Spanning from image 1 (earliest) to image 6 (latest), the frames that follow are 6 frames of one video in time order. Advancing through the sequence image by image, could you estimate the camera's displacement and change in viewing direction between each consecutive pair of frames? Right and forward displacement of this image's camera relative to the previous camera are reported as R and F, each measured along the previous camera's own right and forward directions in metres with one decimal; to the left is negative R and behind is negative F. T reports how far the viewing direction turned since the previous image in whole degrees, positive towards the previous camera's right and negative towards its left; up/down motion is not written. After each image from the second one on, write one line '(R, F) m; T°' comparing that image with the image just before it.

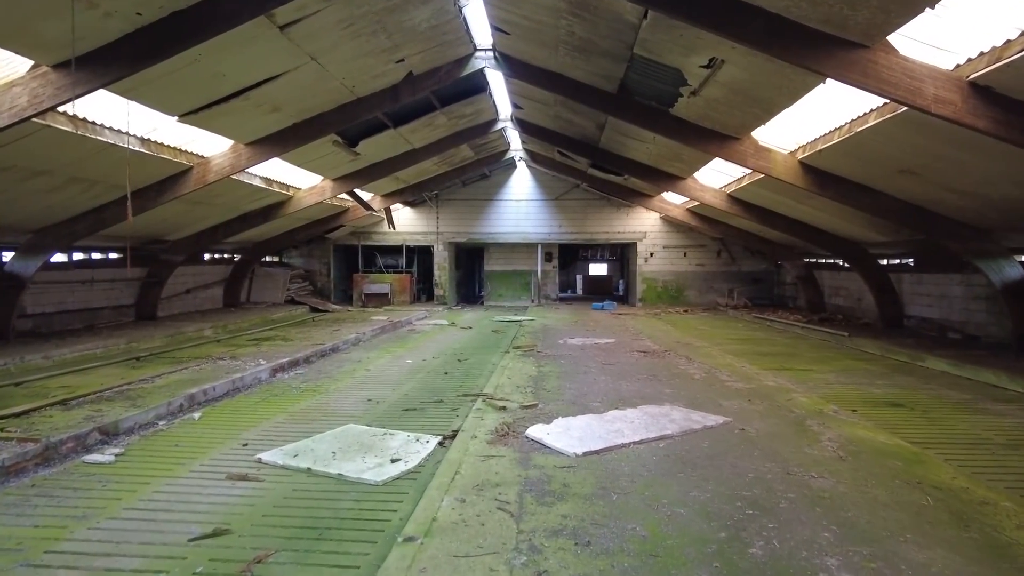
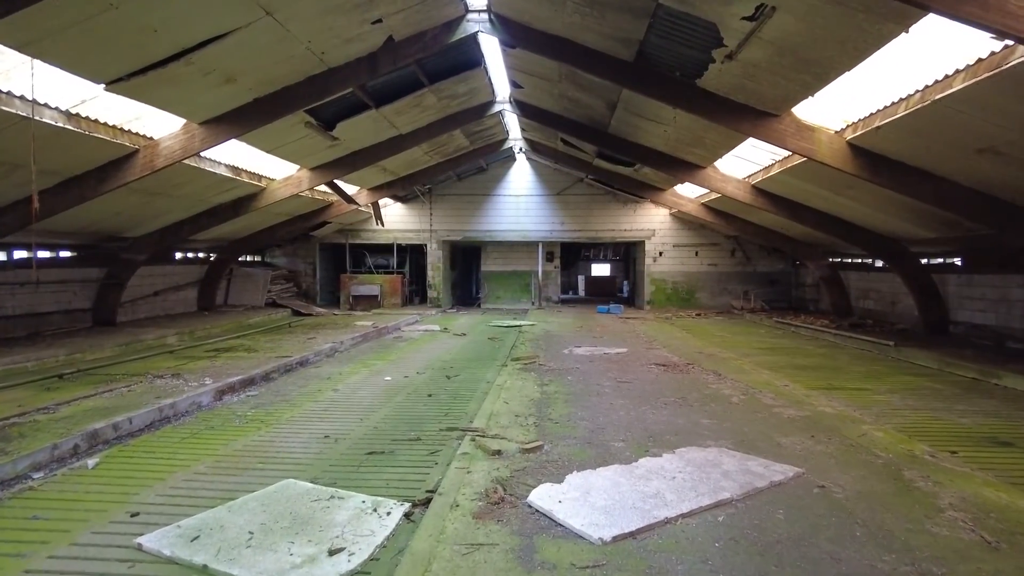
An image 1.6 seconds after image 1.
(0.0, +0.9) m; 0°
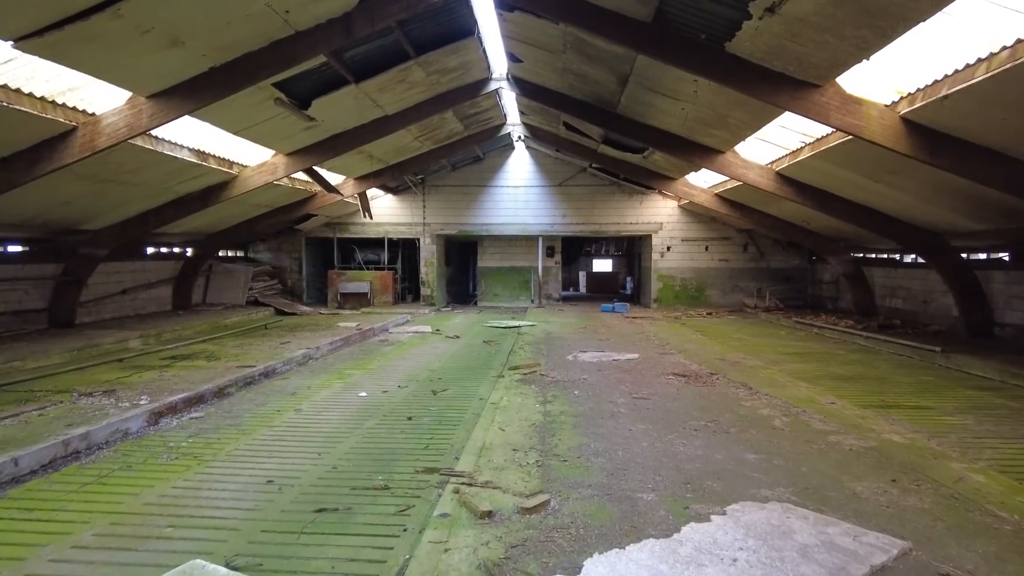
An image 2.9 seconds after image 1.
(0.0, +0.7) m; 0°
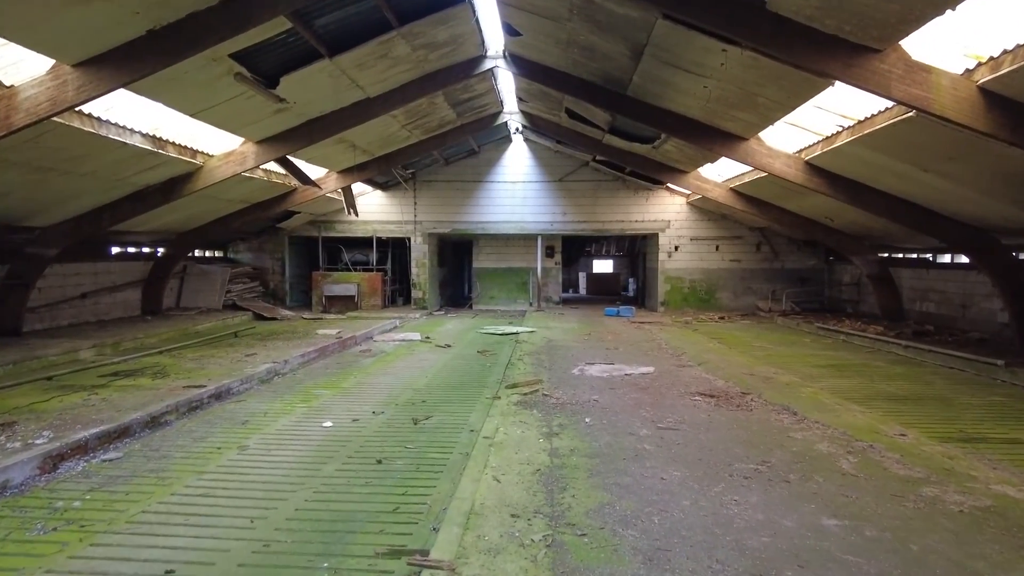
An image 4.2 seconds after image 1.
(0.0, +0.8) m; 0°
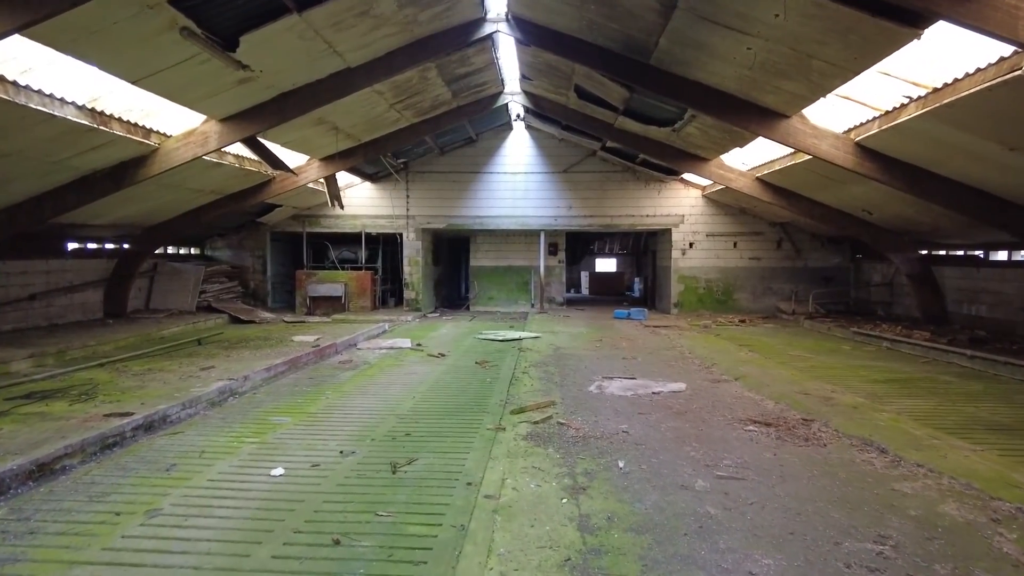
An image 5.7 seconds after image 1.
(-0.1, +0.9) m; 0°
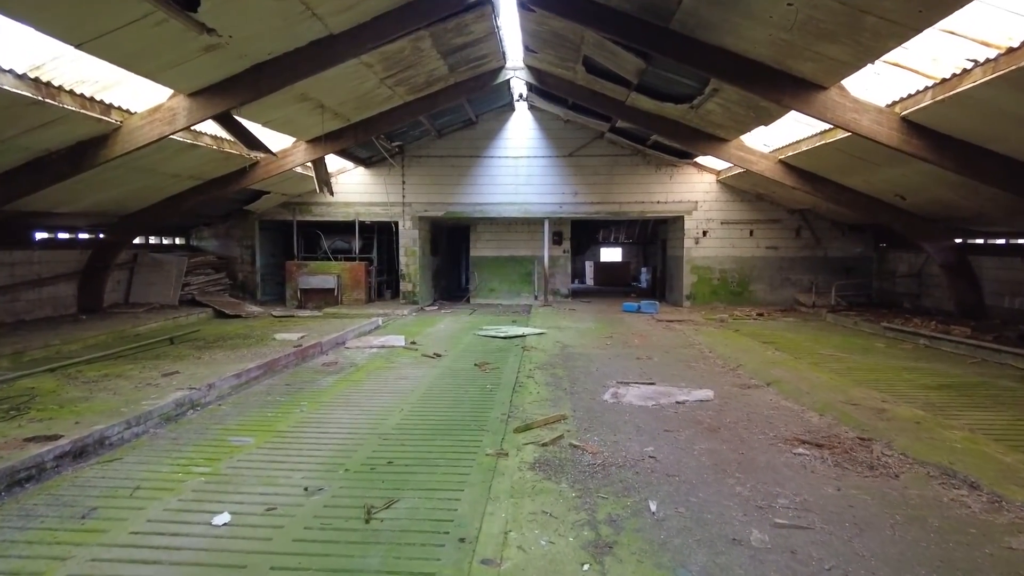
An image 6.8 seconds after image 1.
(0.0, +0.6) m; 0°
